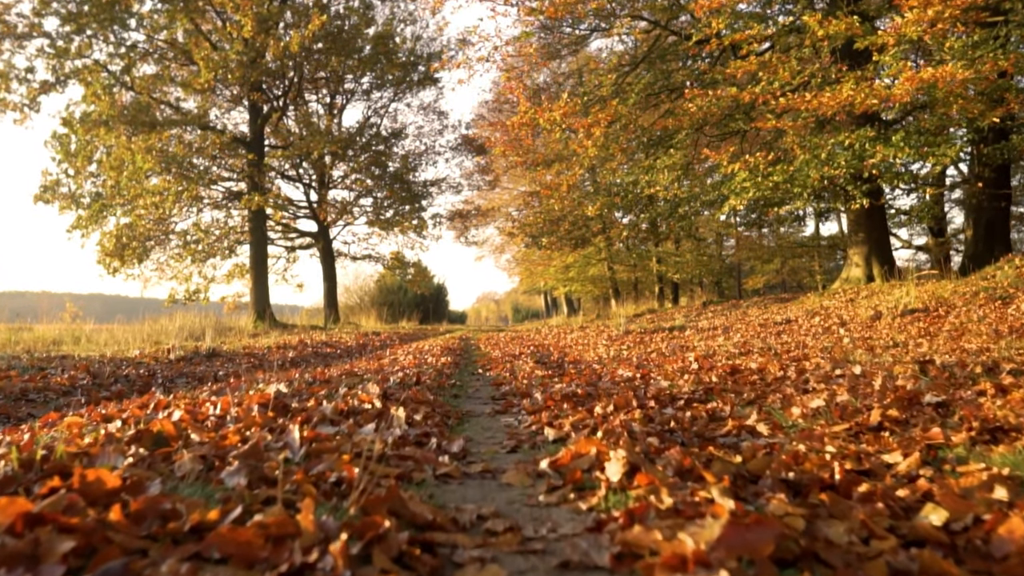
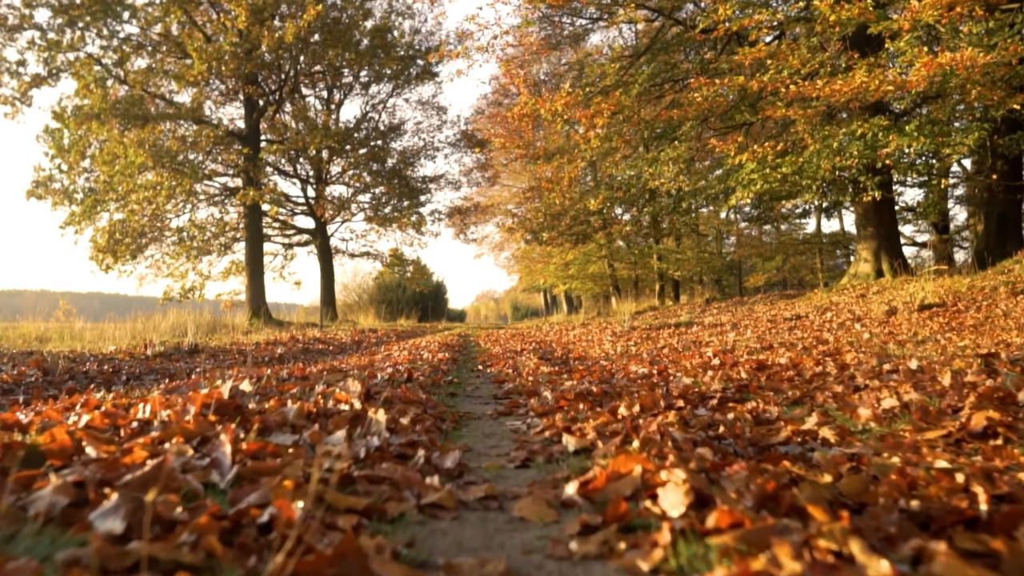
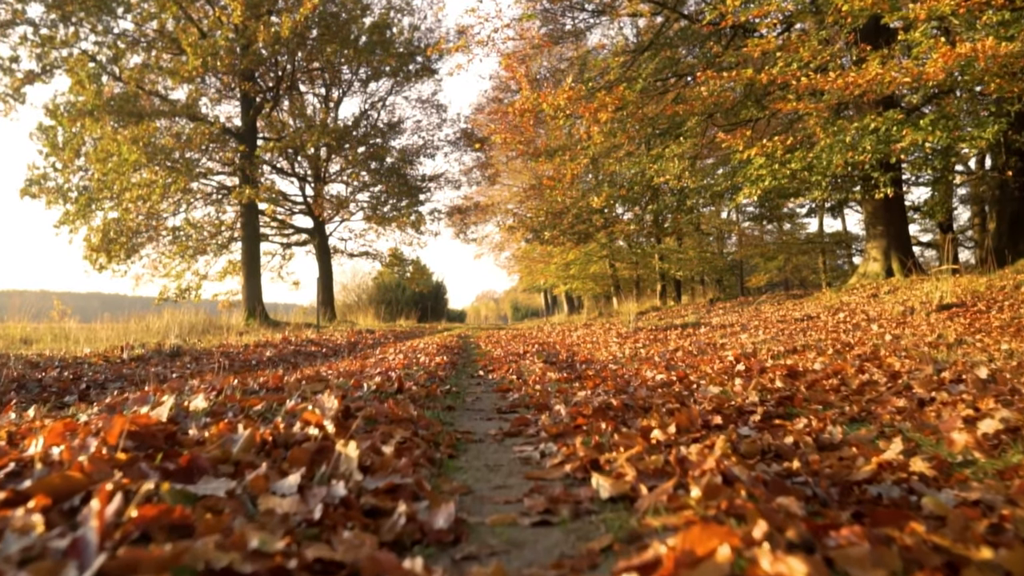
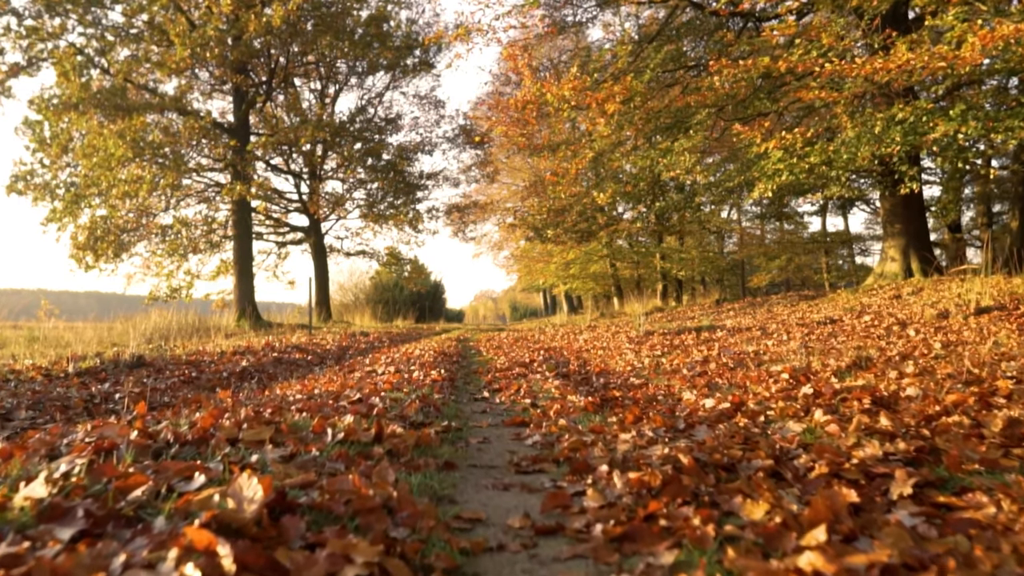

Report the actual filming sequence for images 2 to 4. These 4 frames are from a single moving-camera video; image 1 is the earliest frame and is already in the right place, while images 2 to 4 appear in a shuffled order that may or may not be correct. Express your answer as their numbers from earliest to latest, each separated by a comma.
2, 3, 4
